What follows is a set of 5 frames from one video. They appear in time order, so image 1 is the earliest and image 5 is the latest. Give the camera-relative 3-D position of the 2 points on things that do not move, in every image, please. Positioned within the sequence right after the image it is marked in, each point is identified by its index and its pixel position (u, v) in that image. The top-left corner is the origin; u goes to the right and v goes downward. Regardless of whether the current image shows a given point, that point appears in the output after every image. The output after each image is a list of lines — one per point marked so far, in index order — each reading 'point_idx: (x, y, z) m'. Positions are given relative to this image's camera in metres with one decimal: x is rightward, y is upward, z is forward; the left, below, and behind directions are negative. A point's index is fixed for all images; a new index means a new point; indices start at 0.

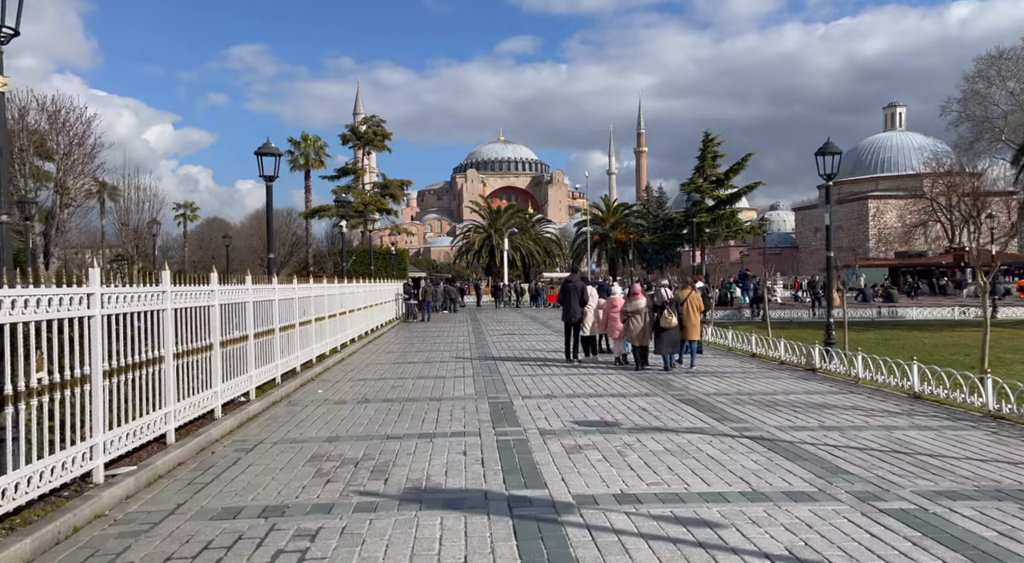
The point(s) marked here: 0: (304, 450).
0: (-1.9, -1.6, +7.8) m
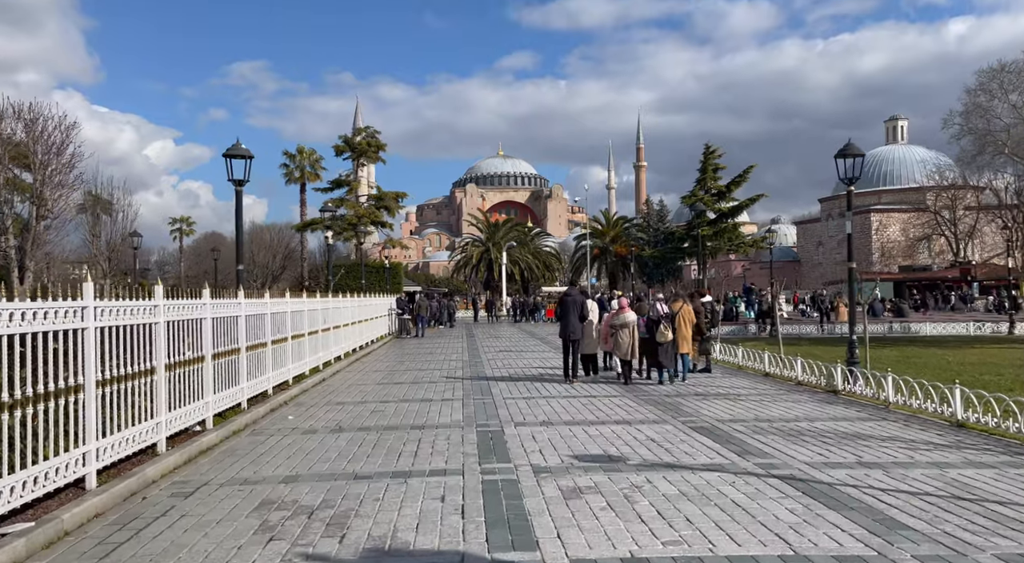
0: (-2.0, -1.7, +6.6) m
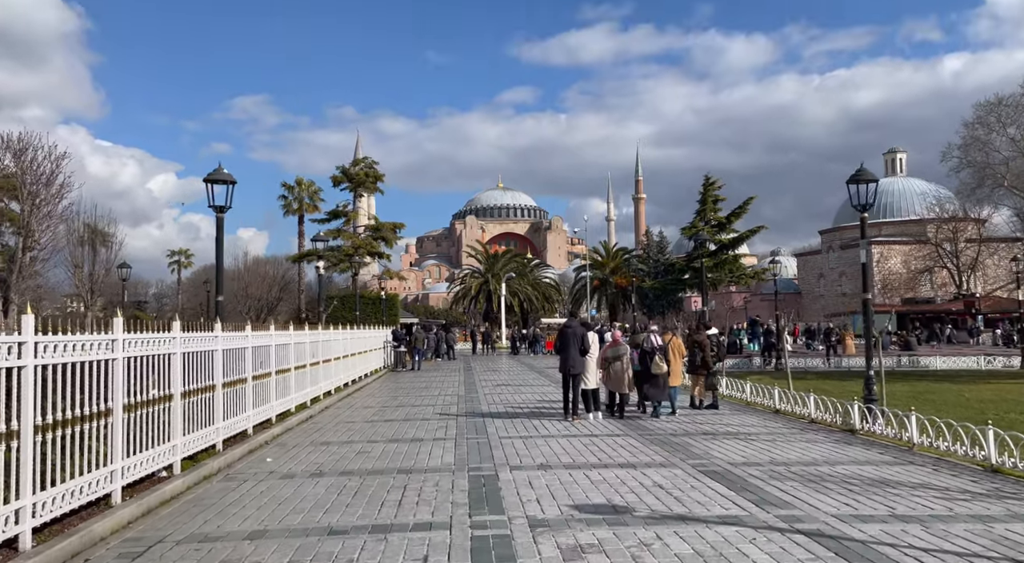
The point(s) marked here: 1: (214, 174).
0: (-2.1, -1.9, +5.8) m
1: (-4.1, +1.5, +11.7) m
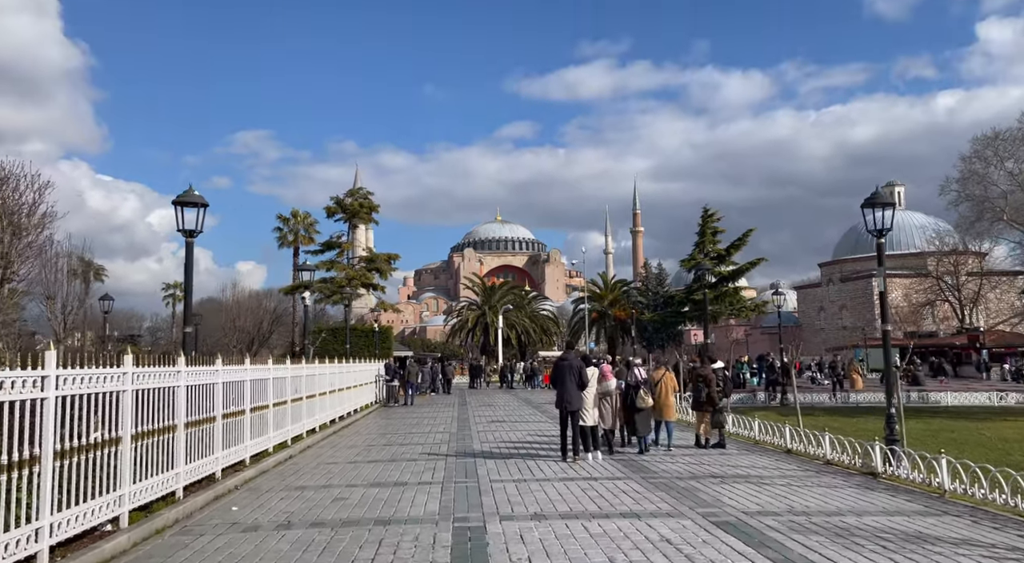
0: (-2.2, -2.0, +4.9) m
1: (-4.2, +1.1, +10.9) m
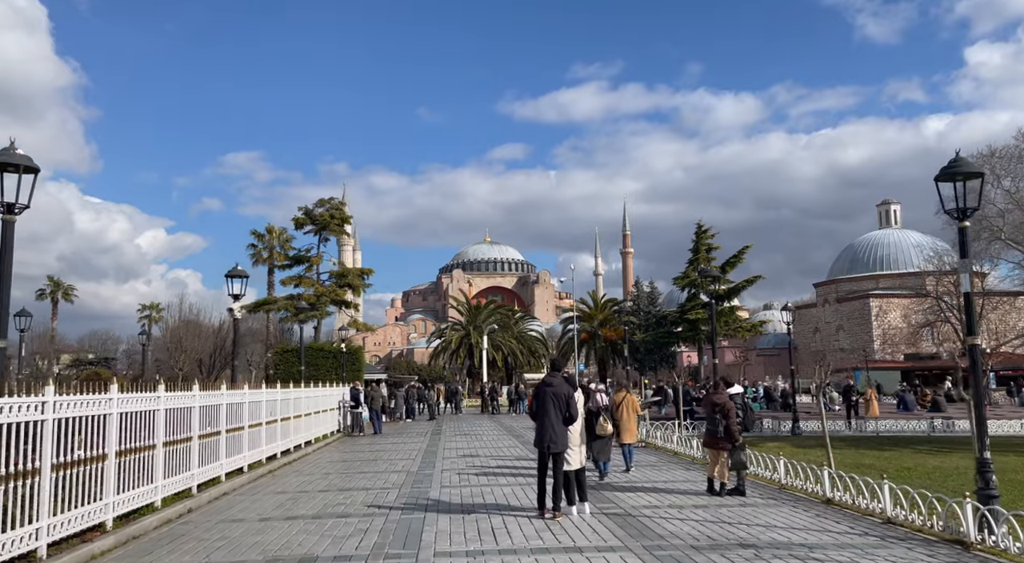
0: (-2.5, -1.8, +1.7) m
1: (-4.6, +1.1, +7.8) m
